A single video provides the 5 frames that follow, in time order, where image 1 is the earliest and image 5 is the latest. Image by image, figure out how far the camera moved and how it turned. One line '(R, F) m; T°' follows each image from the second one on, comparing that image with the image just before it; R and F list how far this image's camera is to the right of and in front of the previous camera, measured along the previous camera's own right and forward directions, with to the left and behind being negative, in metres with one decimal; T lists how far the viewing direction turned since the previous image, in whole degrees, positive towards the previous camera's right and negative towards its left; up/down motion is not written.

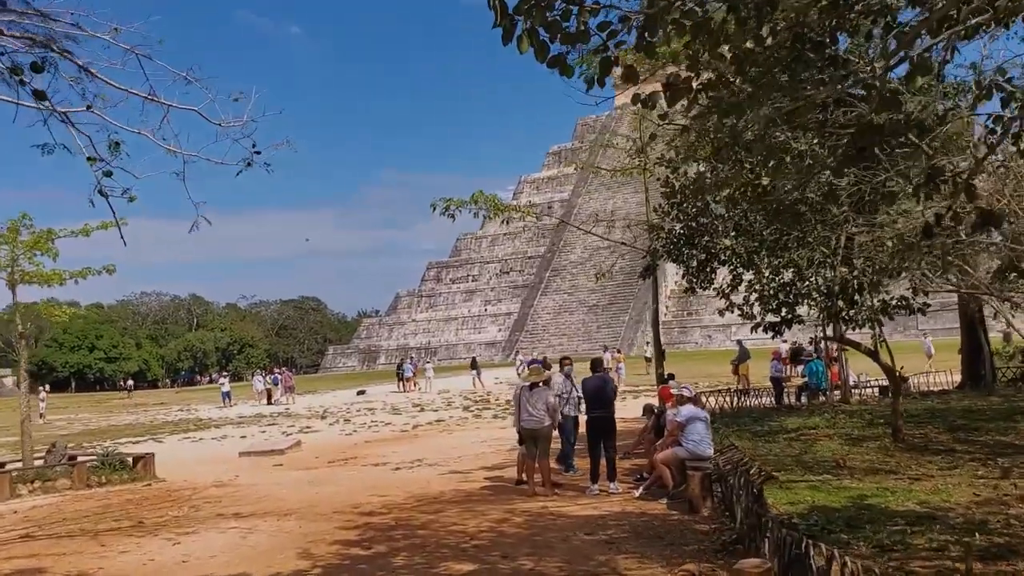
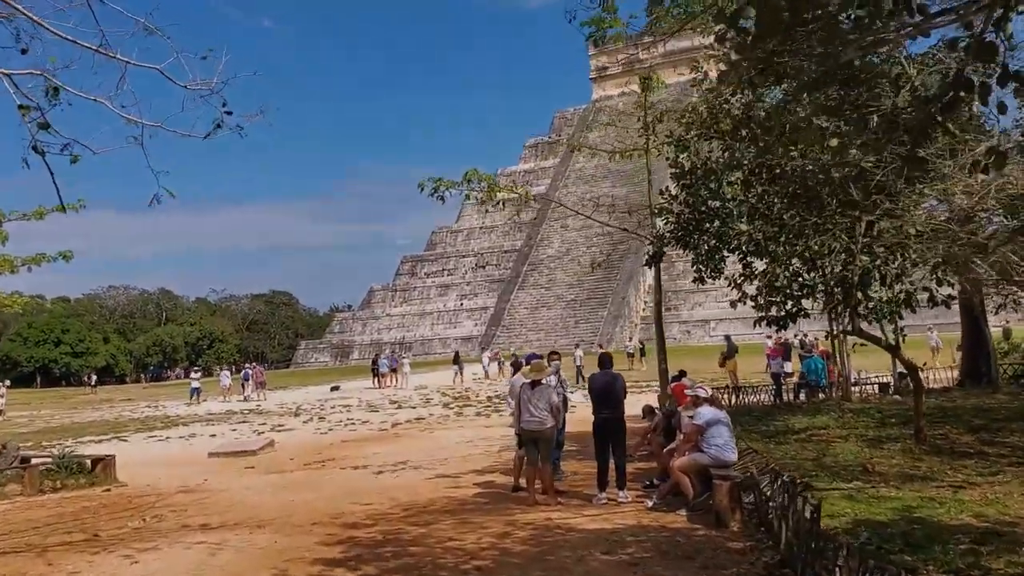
(-0.2, +0.8) m; +2°
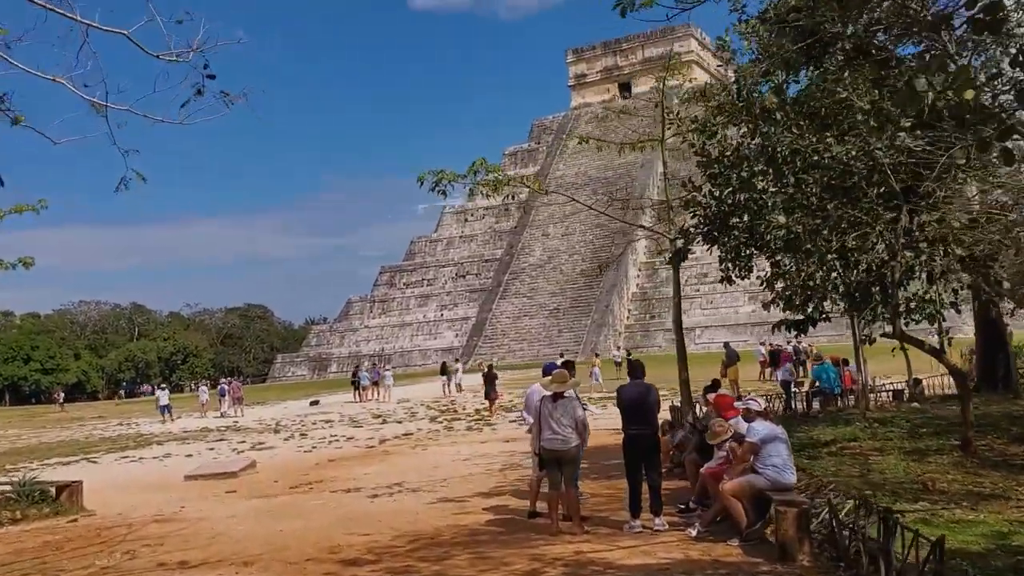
(-0.3, +0.9) m; +1°
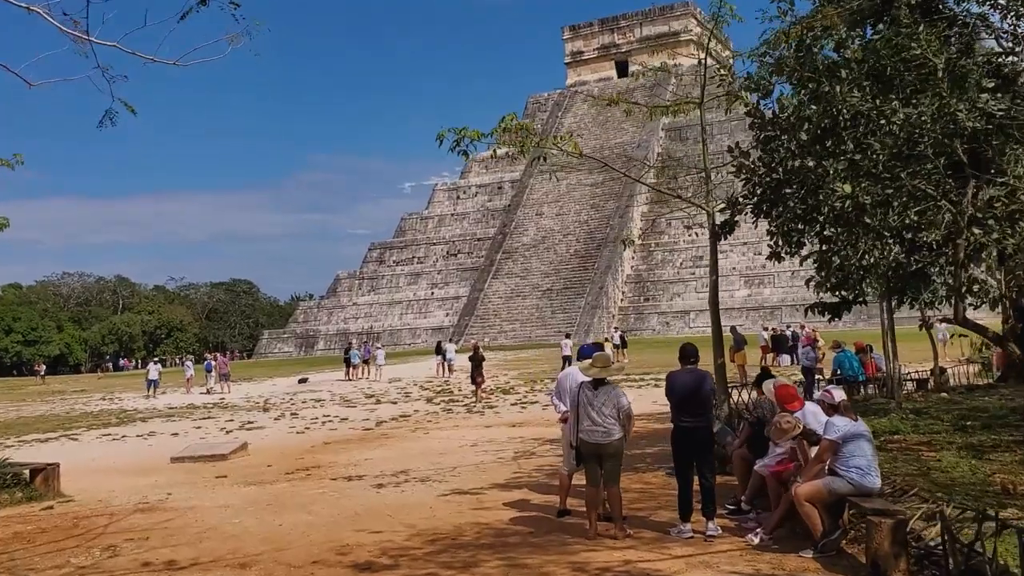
(-0.3, +0.8) m; +1°
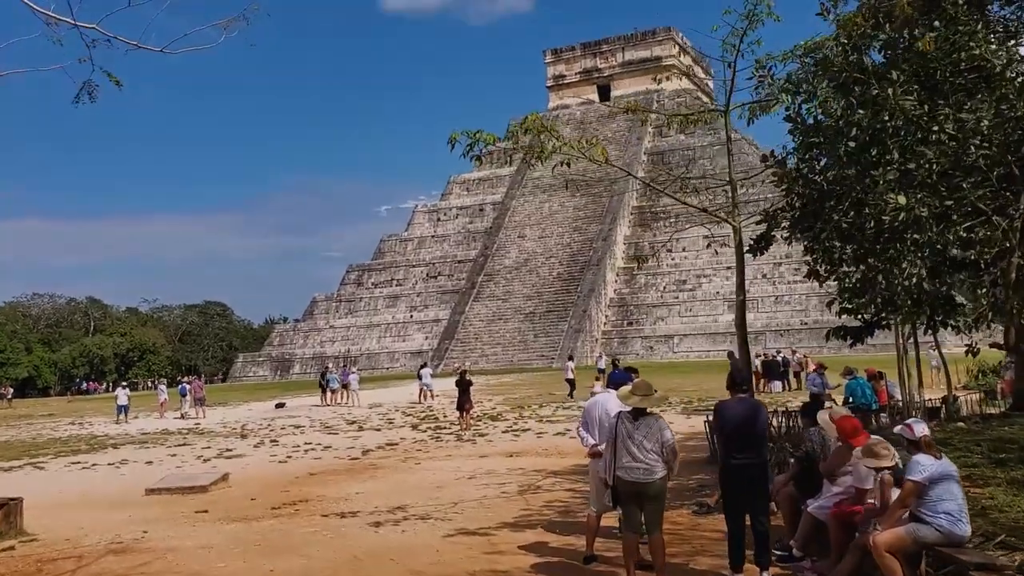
(-0.3, +0.7) m; +1°
